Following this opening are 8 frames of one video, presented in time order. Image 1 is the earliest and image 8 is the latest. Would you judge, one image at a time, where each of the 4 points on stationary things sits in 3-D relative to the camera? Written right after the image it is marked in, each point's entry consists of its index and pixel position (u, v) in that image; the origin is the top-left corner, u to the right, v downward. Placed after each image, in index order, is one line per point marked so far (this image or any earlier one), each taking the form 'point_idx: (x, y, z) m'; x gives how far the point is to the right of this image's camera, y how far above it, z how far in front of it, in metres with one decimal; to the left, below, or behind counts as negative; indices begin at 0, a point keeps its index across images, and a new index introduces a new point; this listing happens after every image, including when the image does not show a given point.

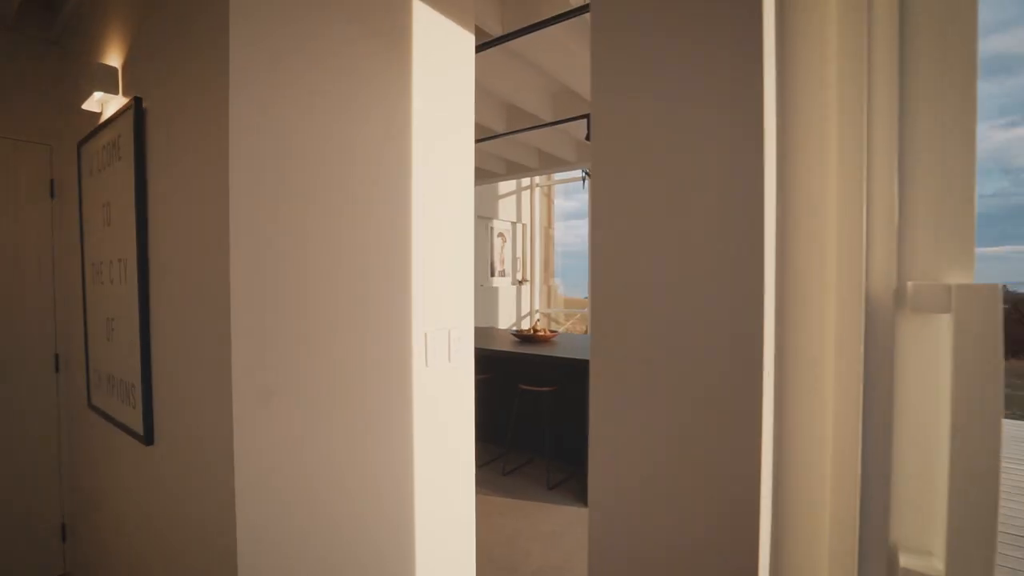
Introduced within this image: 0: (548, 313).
0: (+0.7, -0.5, +9.7) m
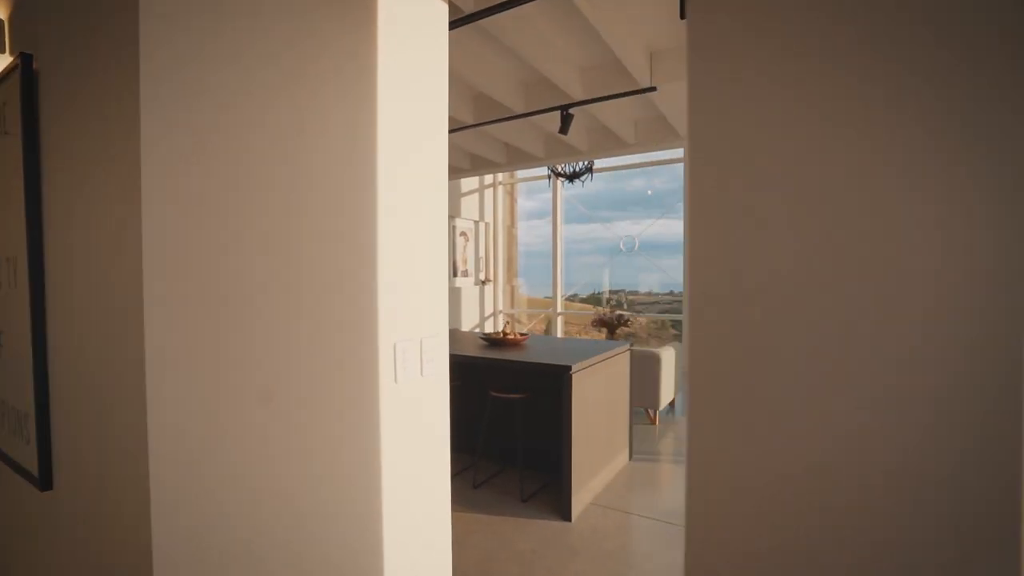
0: (0.0, -0.5, +9.5) m
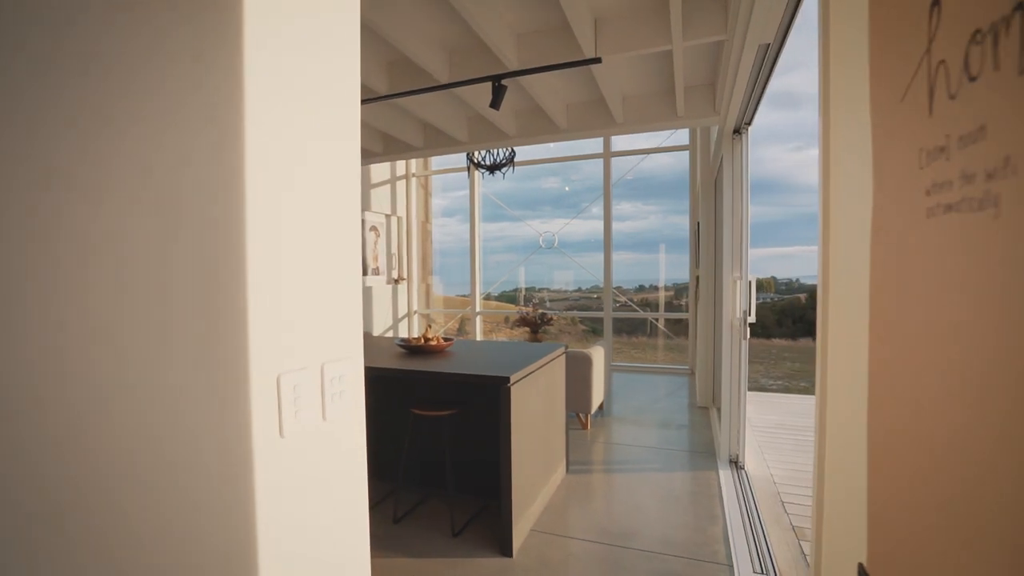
0: (-1.6, -0.5, +9.0) m
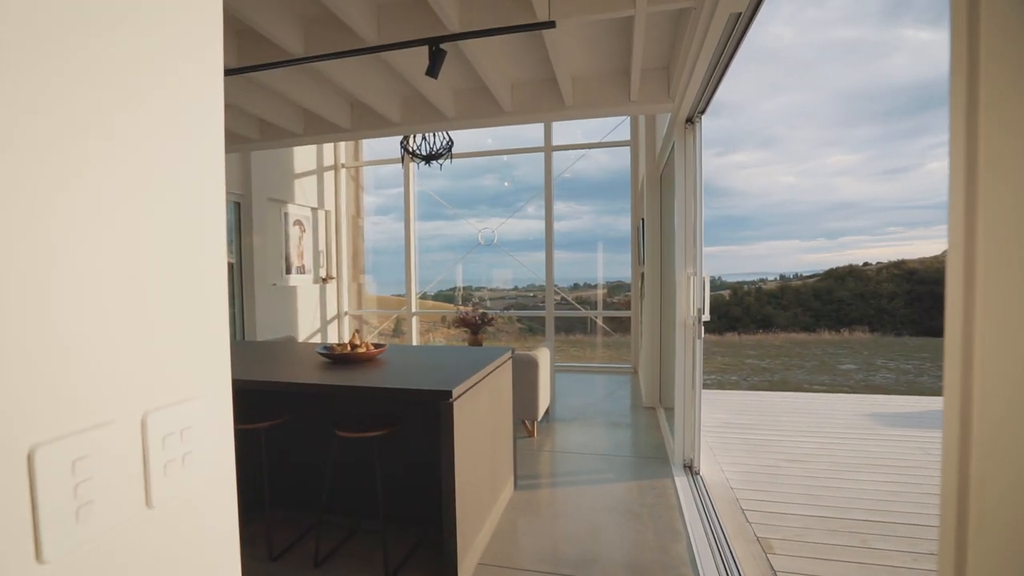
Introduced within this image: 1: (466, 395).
0: (-2.6, -0.5, +8.4) m
1: (-0.2, -0.5, +2.2) m
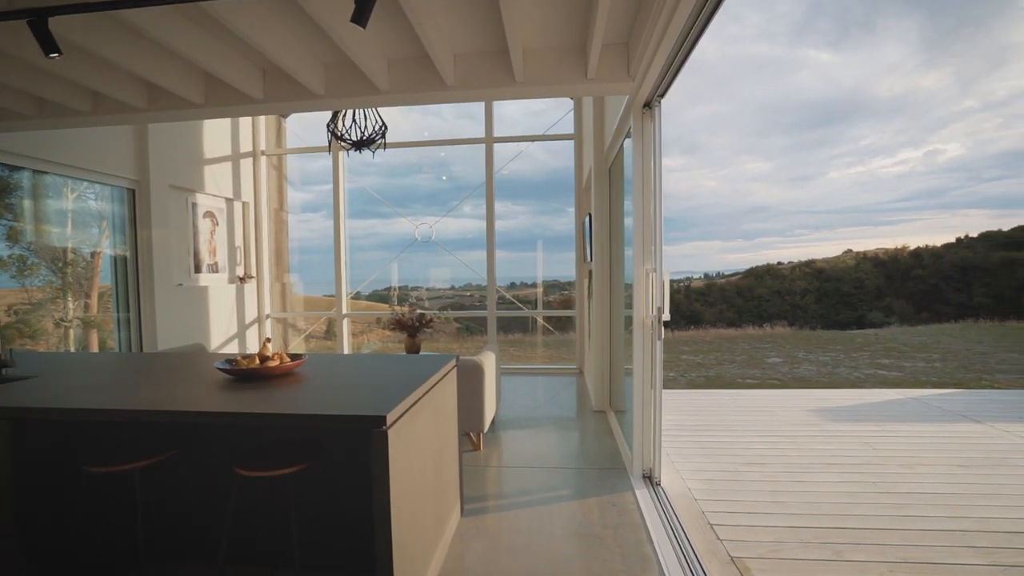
0: (-3.6, -0.5, +7.7) m
1: (-0.4, -0.5, +1.8) m
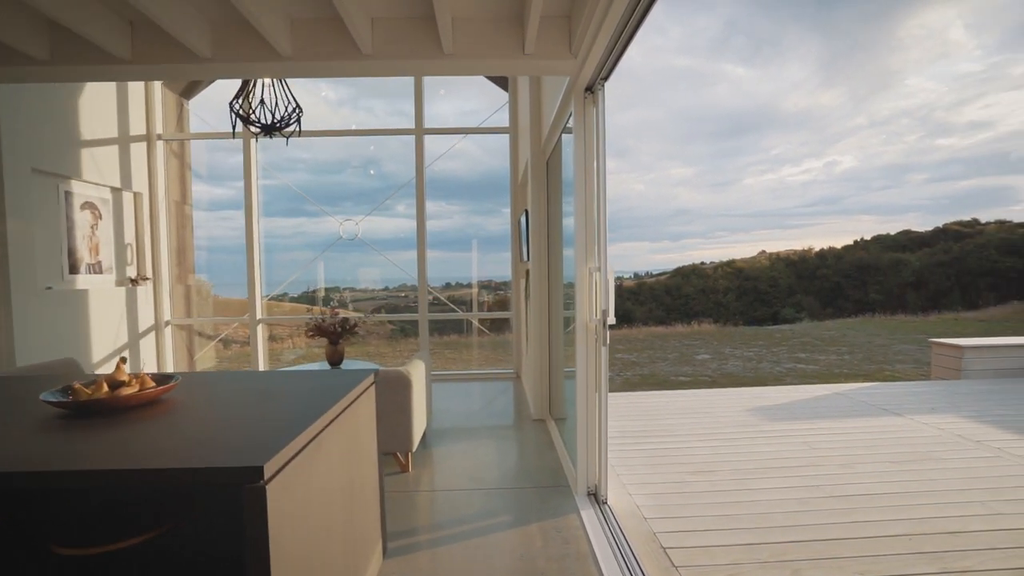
0: (-4.6, -0.5, +6.8) m
1: (-0.6, -0.5, +1.4) m
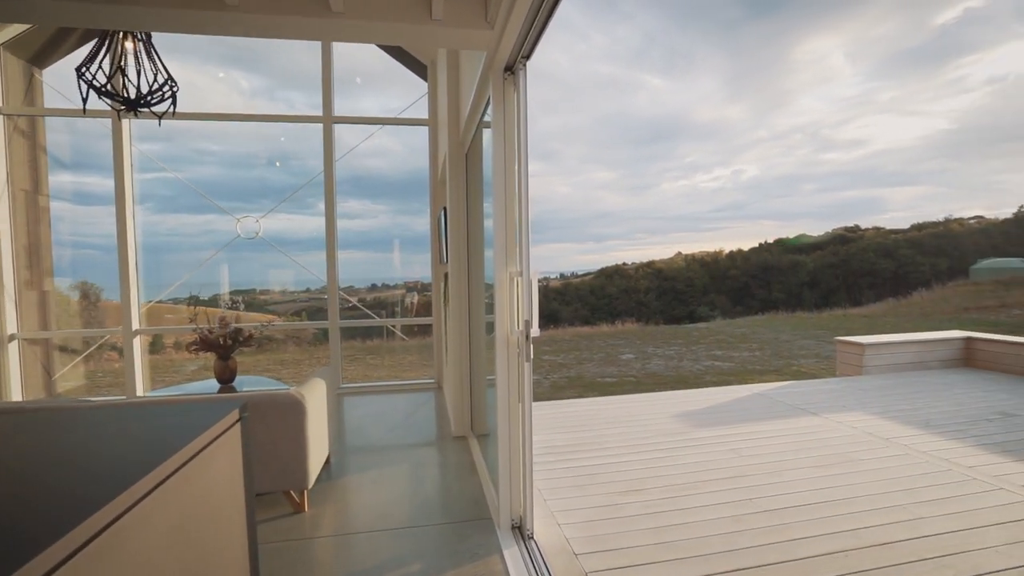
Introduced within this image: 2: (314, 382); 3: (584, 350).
0: (-5.5, -0.6, +5.7) m
1: (-0.8, -0.5, +0.9) m
2: (-1.2, -0.6, +3.0) m
3: (+1.2, -1.0, +7.8) m
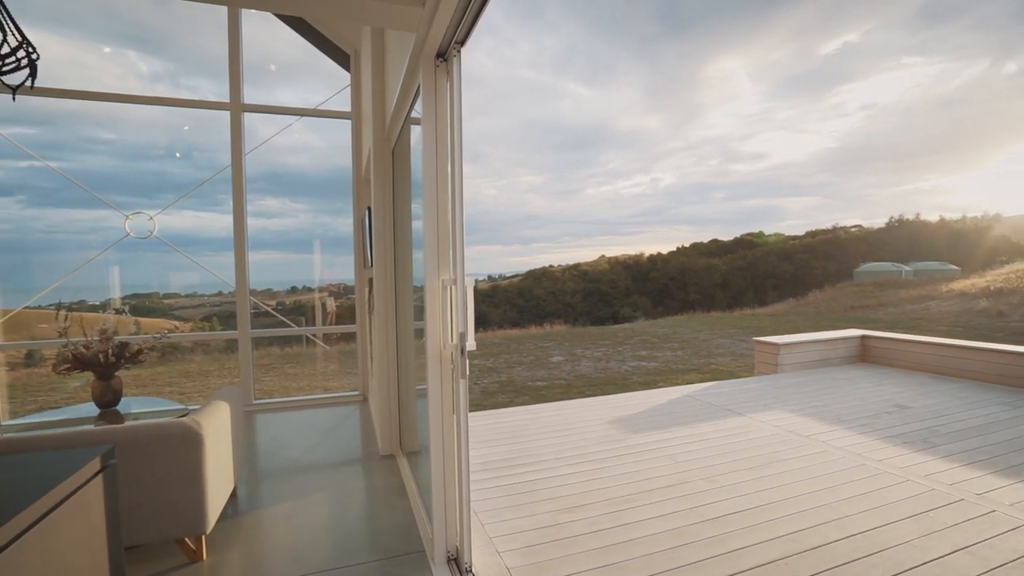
0: (-6.2, -0.7, +4.7) m
1: (-0.9, -0.5, +0.6) m
2: (-1.6, -0.6, +2.6) m
3: (+0.1, -1.1, +7.7) m
